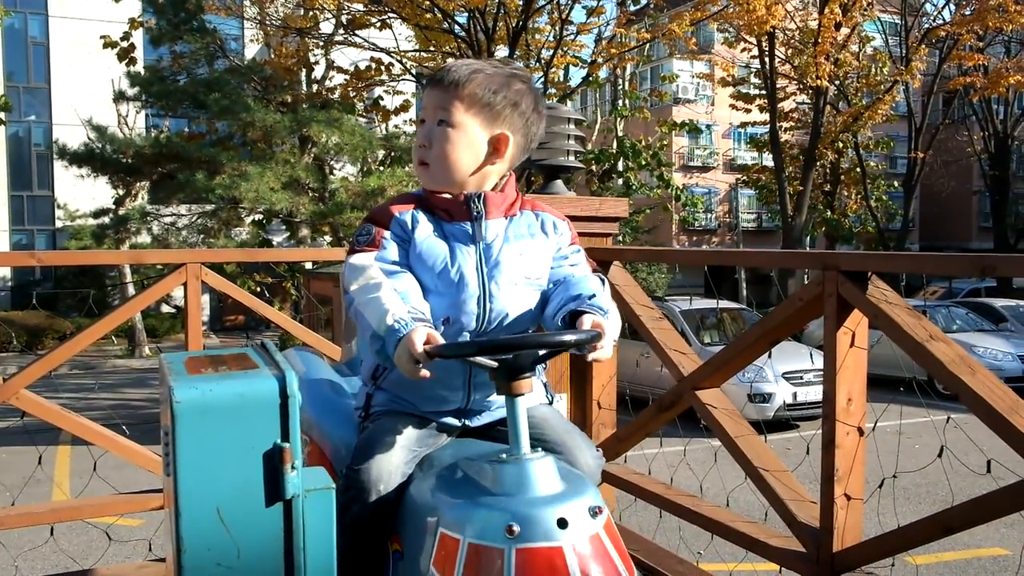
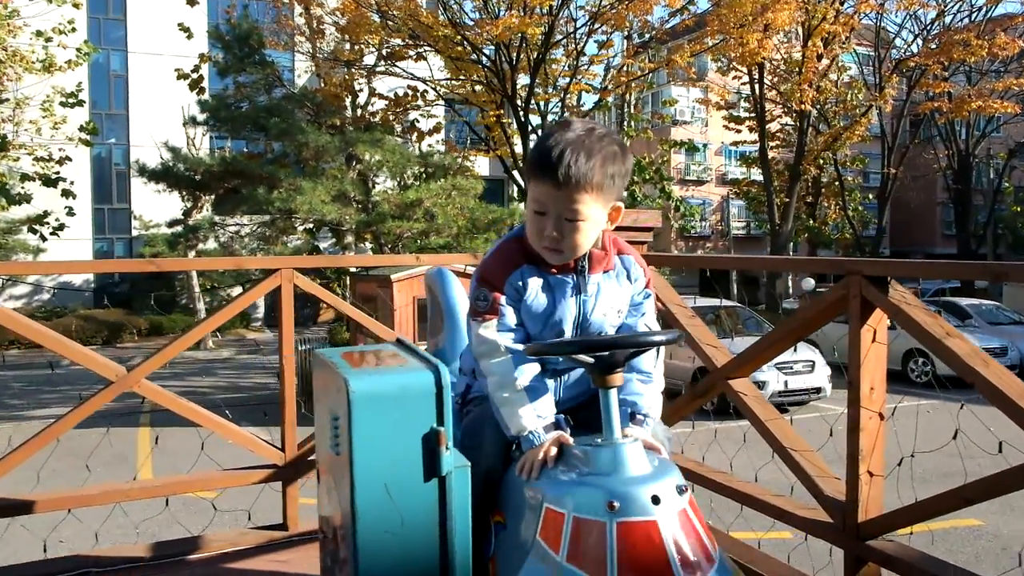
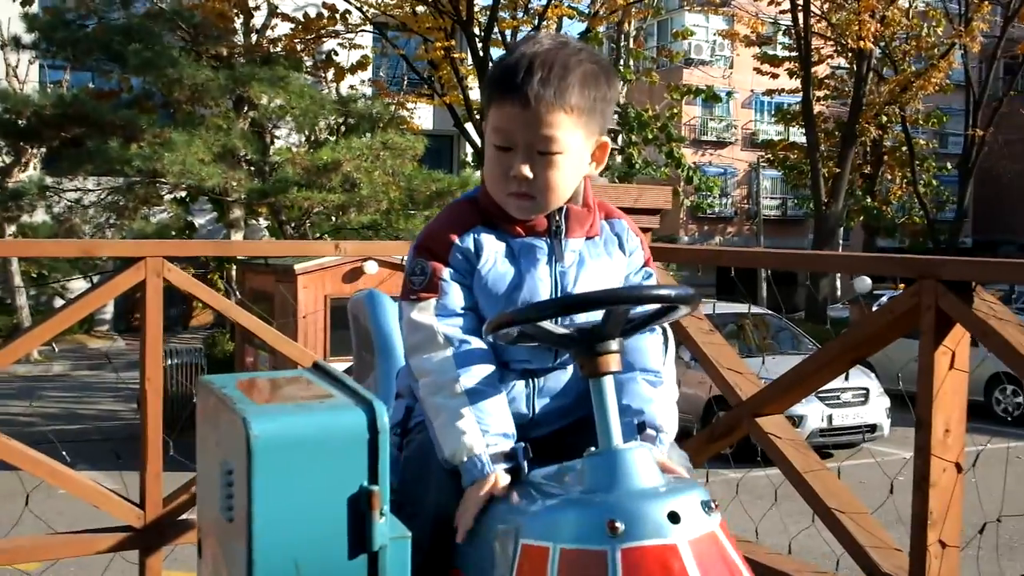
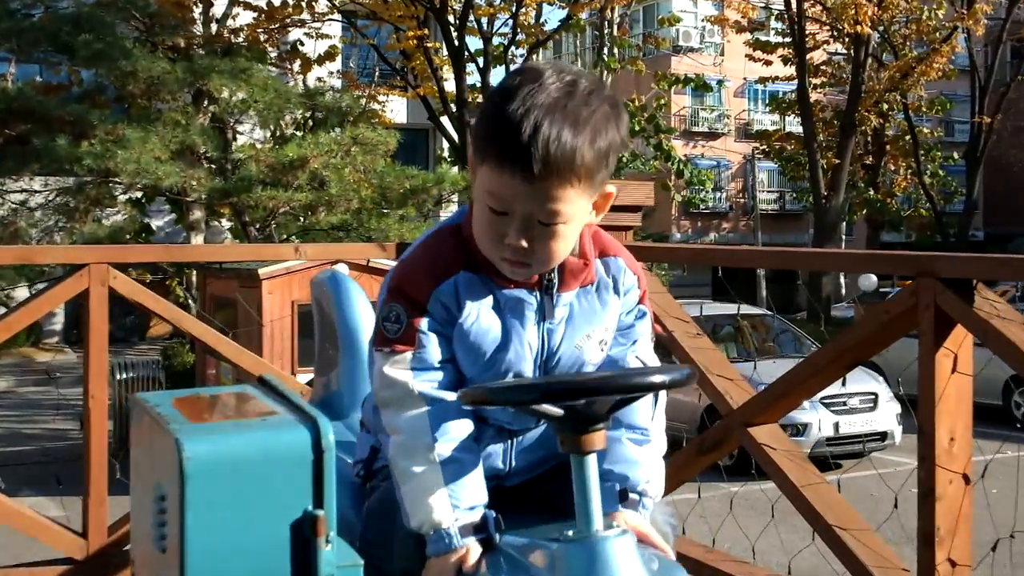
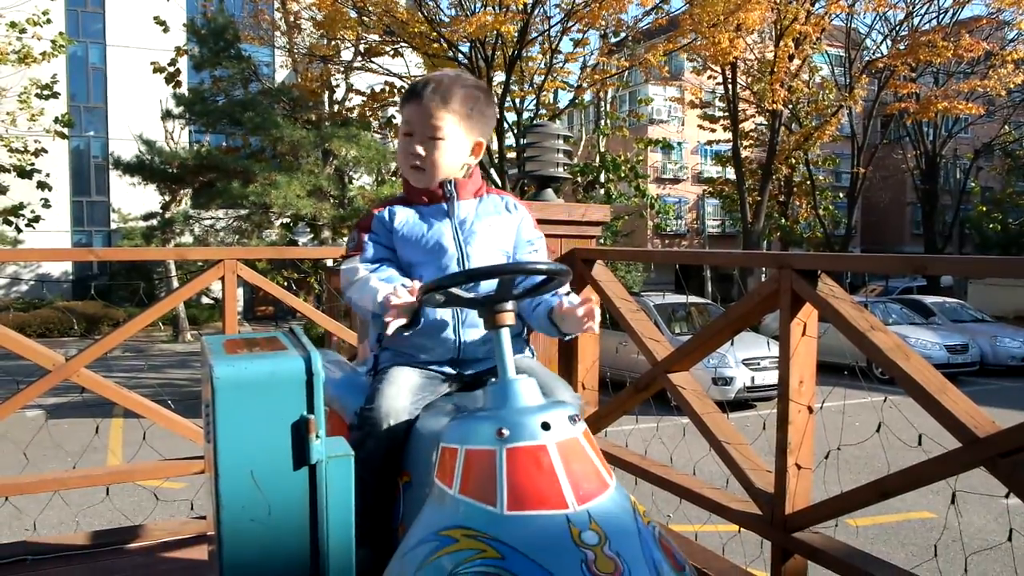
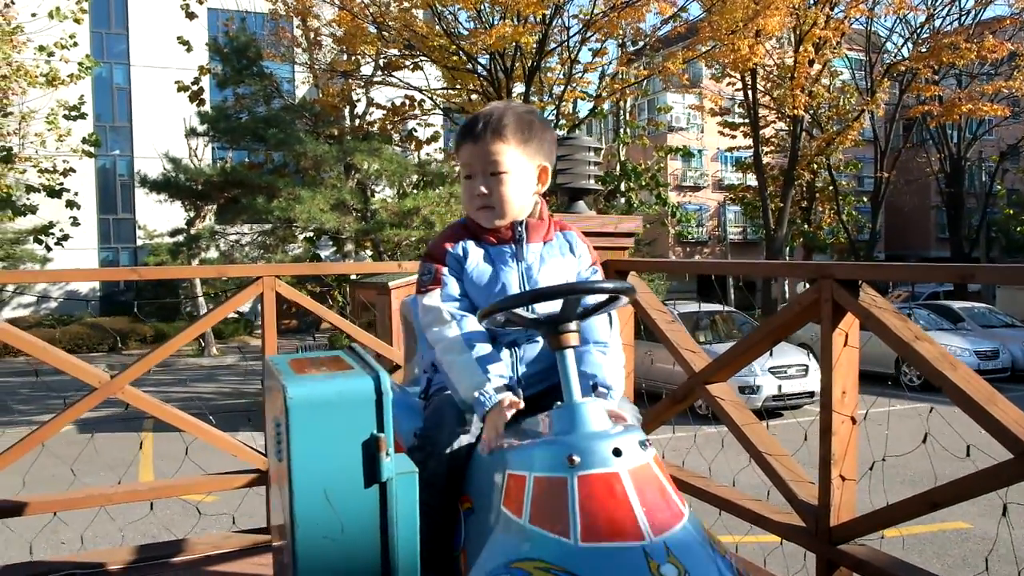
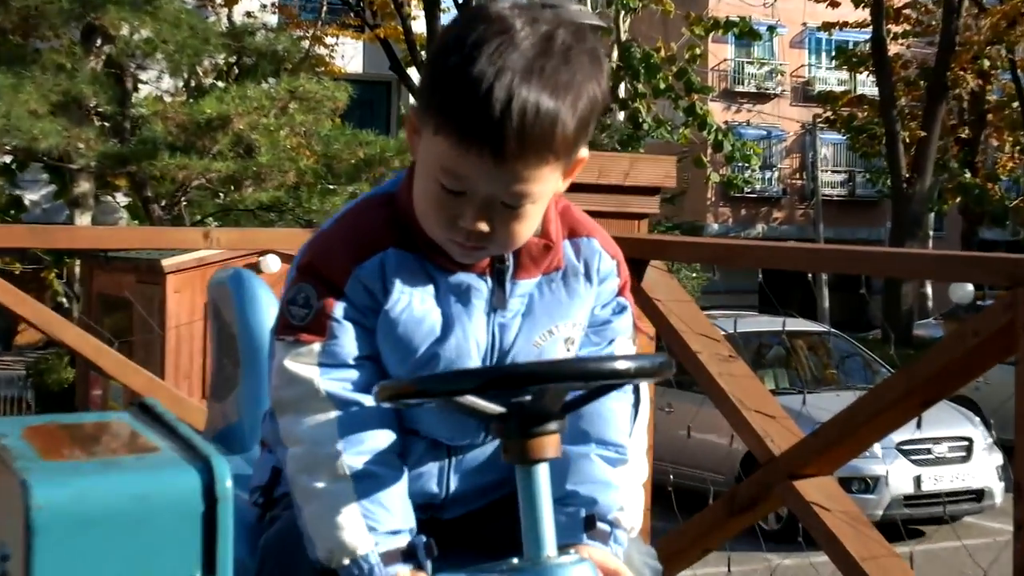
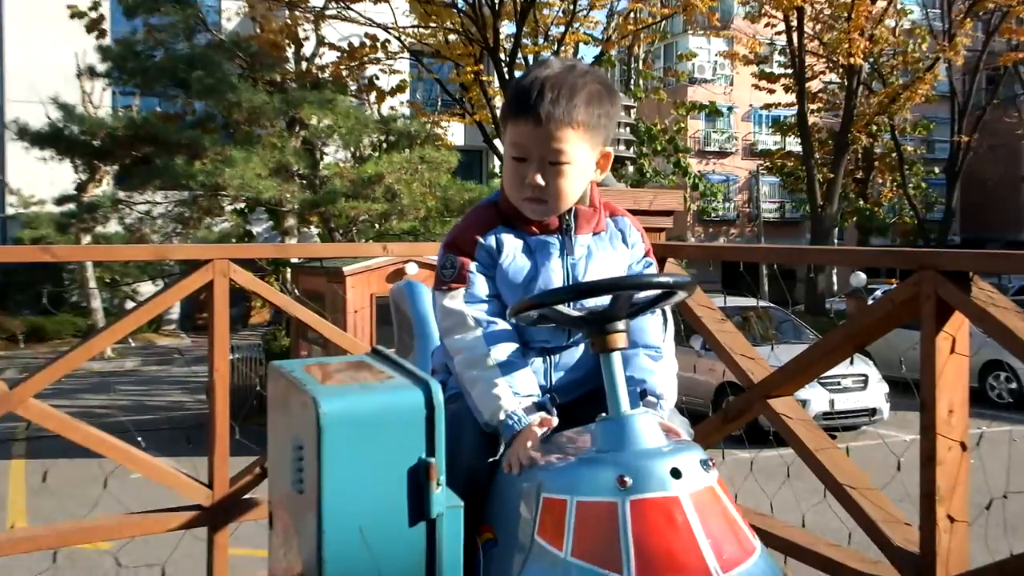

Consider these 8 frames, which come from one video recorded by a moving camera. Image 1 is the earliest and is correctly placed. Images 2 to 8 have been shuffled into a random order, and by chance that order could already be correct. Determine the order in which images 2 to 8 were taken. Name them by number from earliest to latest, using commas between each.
5, 6, 2, 8, 3, 4, 7
